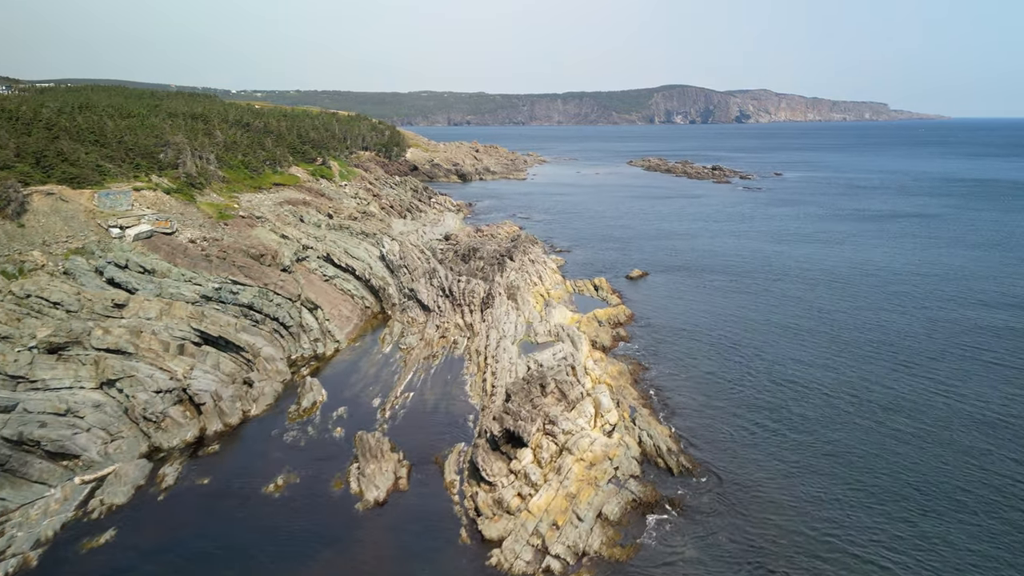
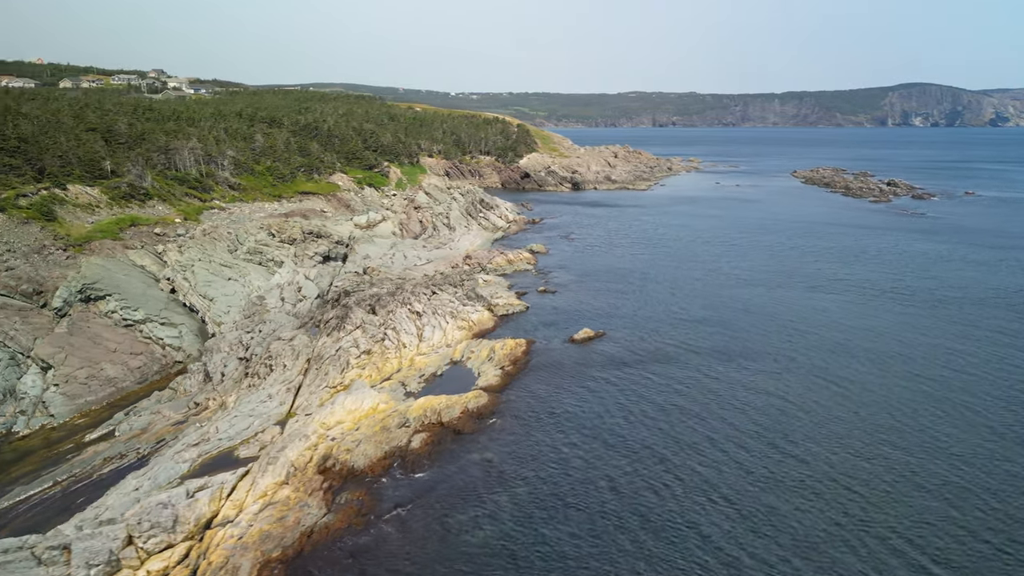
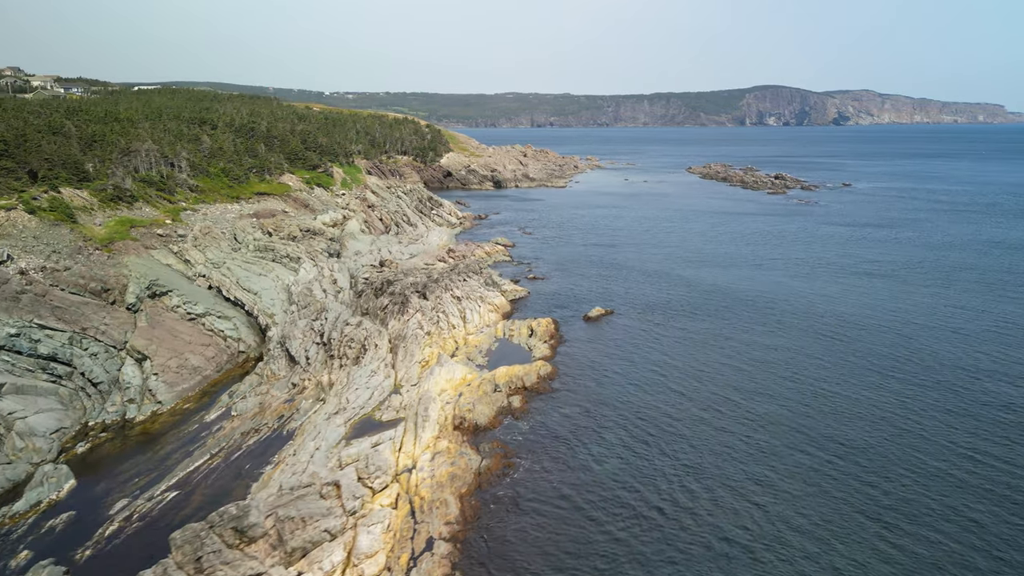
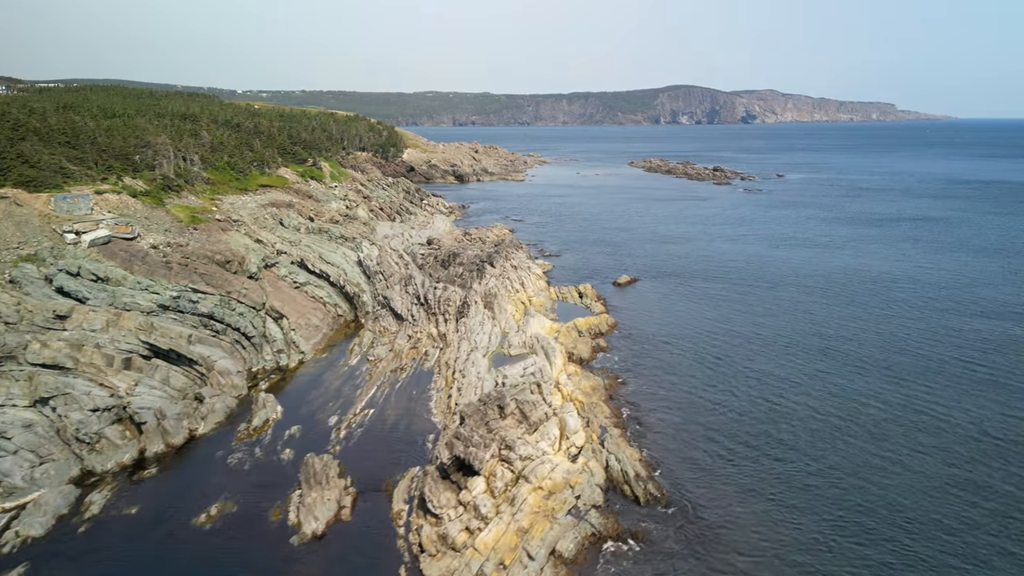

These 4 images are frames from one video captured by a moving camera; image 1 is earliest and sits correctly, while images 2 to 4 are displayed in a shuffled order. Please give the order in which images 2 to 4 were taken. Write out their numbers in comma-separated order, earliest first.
4, 3, 2
